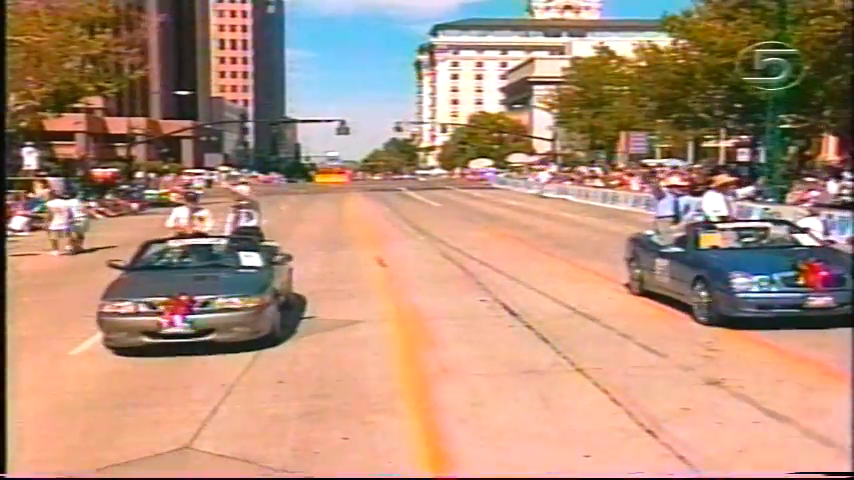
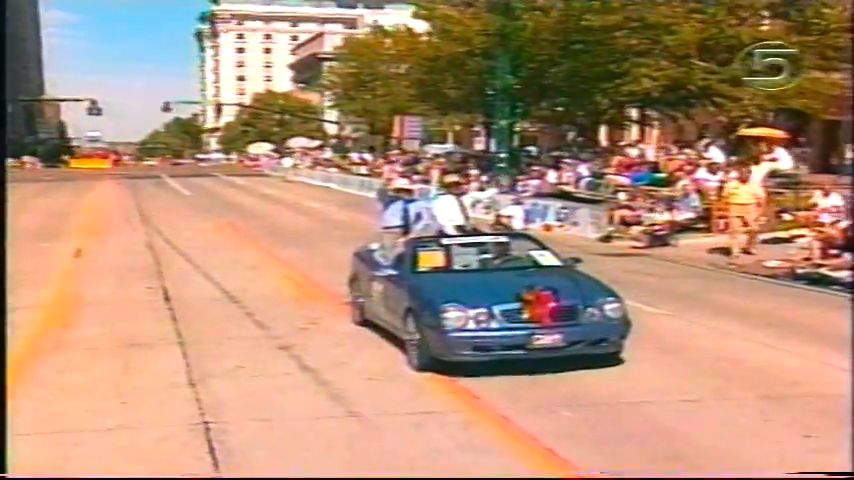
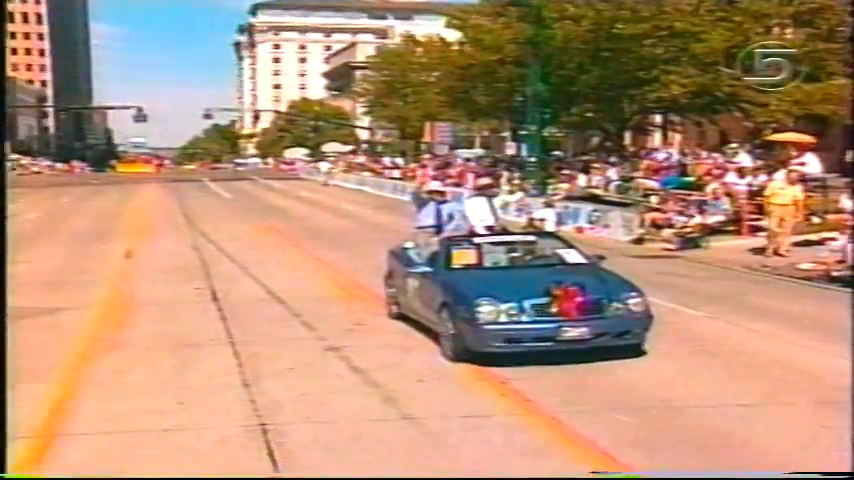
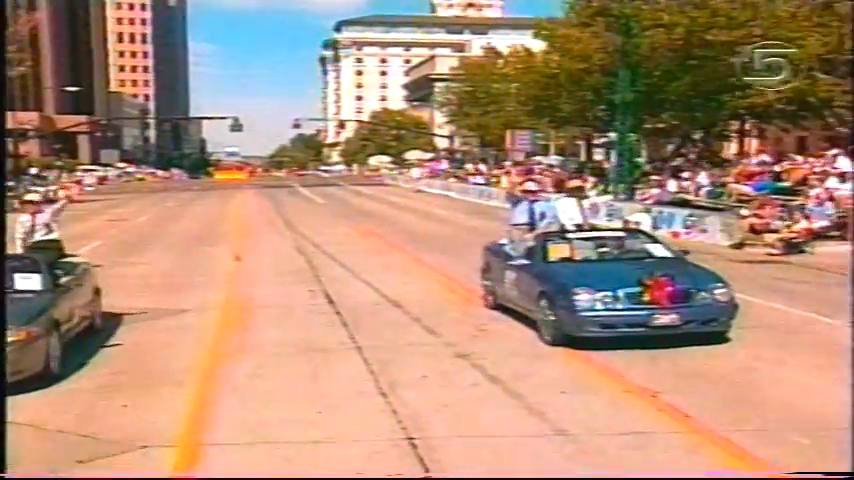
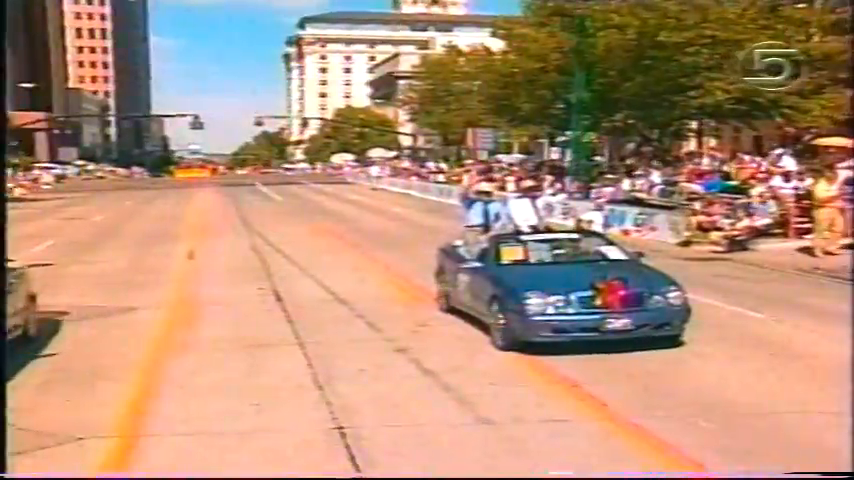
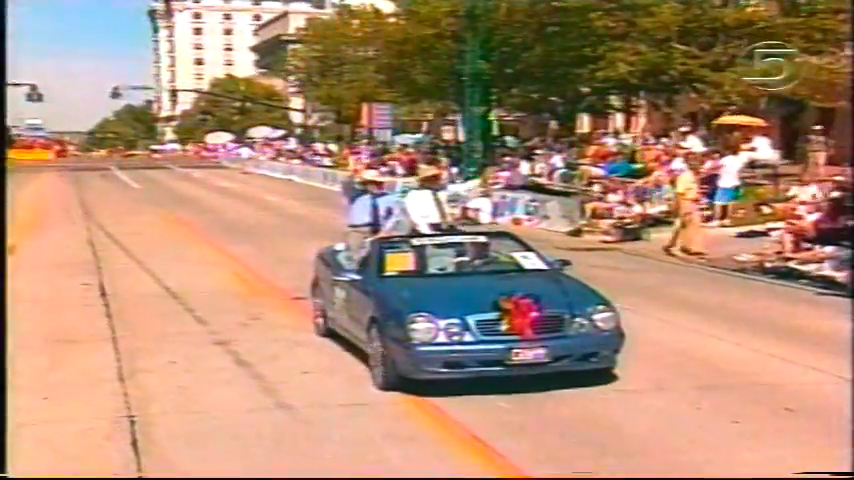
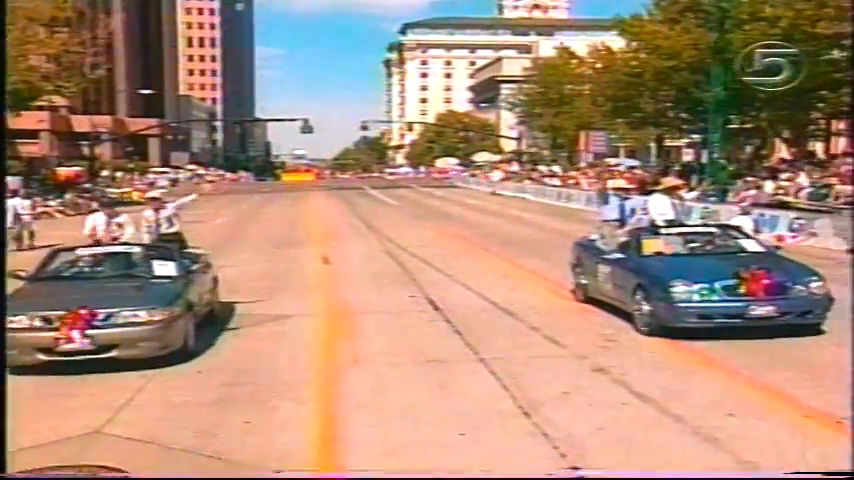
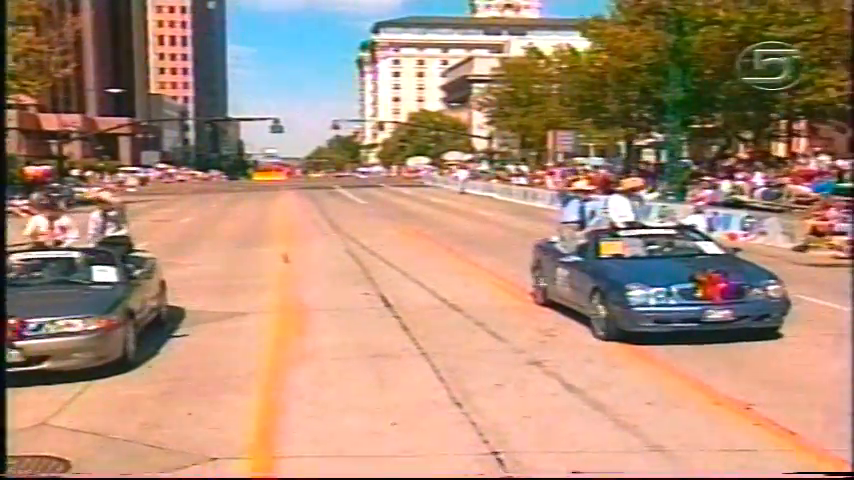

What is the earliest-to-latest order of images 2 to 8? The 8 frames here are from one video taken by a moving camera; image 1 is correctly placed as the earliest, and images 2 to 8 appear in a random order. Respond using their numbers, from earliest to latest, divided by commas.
7, 8, 4, 5, 3, 2, 6
